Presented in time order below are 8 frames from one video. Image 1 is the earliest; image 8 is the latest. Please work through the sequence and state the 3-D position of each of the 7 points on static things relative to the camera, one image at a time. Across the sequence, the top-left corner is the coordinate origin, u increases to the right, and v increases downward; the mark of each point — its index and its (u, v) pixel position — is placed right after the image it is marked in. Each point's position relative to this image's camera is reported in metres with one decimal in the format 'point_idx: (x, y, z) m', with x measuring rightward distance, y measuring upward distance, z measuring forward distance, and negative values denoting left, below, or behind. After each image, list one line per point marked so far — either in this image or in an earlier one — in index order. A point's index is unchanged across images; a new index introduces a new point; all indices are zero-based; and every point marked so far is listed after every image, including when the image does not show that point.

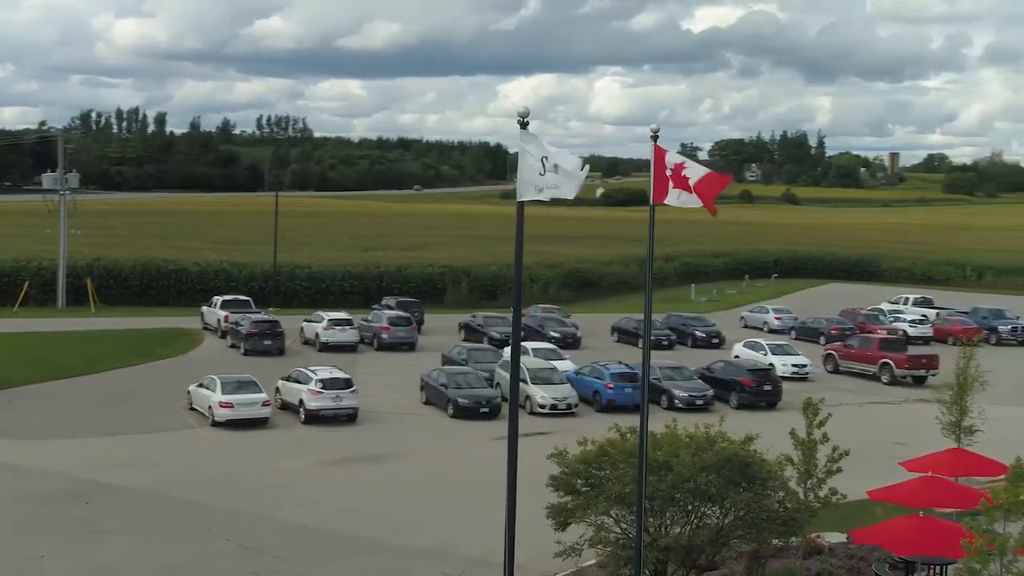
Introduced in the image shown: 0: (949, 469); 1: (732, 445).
0: (+5.1, -2.1, +17.0) m
1: (+2.1, -1.5, +14.0) m
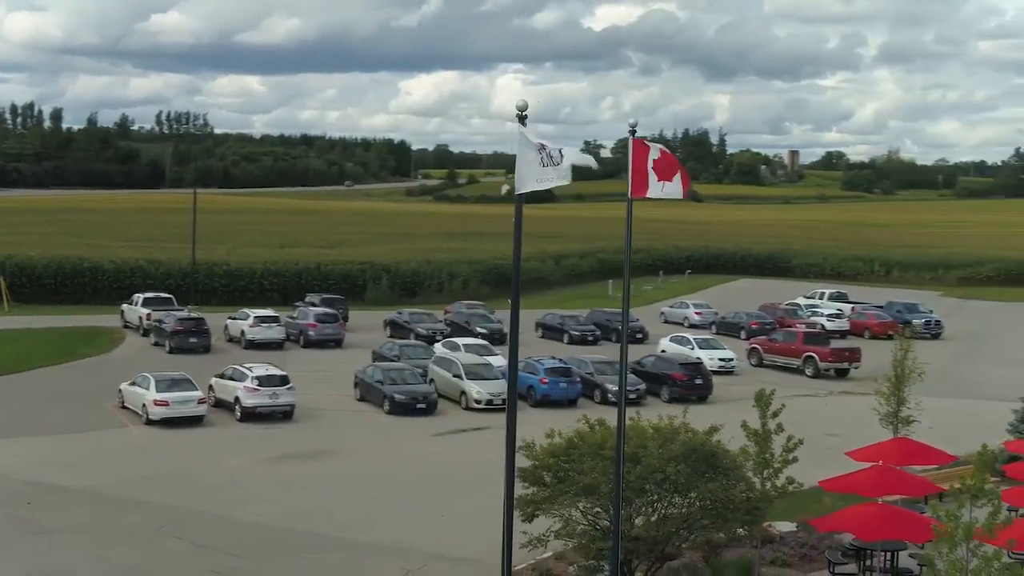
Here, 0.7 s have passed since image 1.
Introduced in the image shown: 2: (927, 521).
0: (+4.6, -2.0, +17.4) m
1: (+1.8, -1.4, +14.2) m
2: (+4.1, -2.3, +14.1) m
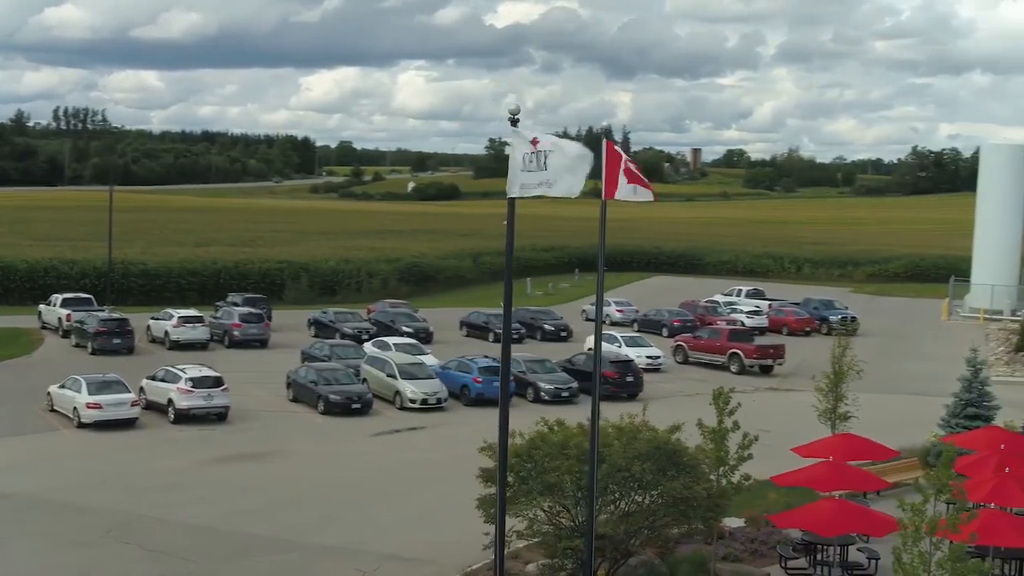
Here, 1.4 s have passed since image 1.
0: (+4.0, -2.0, +17.7) m
1: (+1.4, -1.4, +14.3) m
2: (+3.7, -2.3, +14.5) m
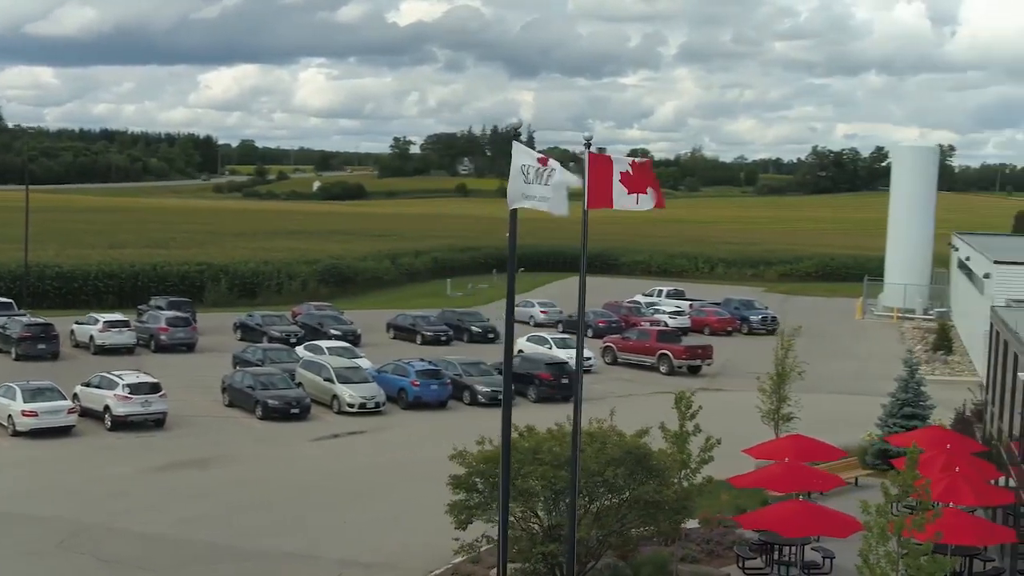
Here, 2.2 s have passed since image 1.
0: (+3.5, -2.0, +18.1) m
1: (+1.1, -1.5, +14.5) m
2: (+3.4, -2.3, +14.8) m
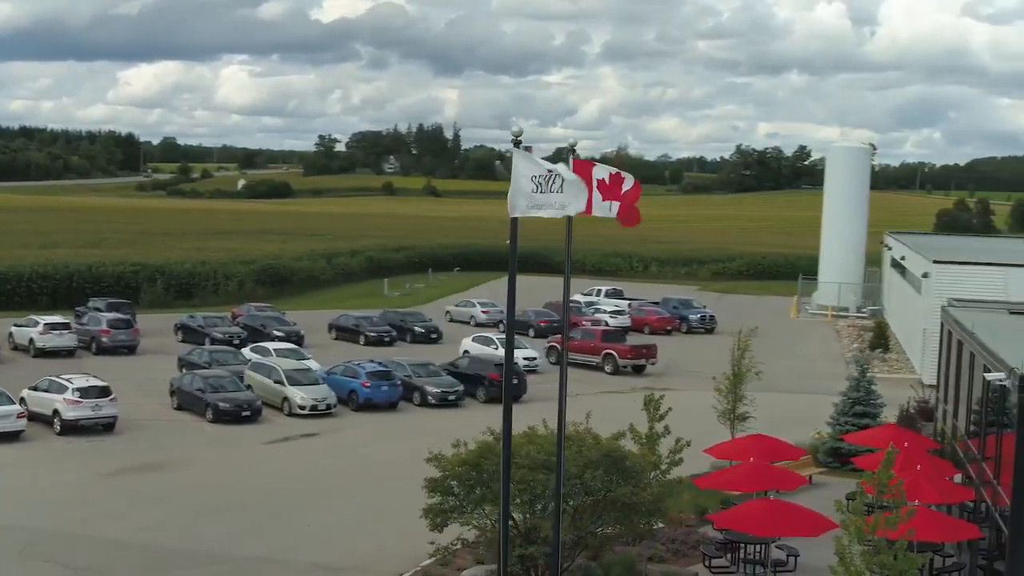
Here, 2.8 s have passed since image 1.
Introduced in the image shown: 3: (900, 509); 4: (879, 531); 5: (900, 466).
0: (+3.1, -2.1, +18.4) m
1: (+0.9, -1.5, +14.7) m
2: (+3.2, -2.4, +15.1) m
3: (+3.4, -1.9, +12.8) m
4: (+3.3, -2.1, +12.9) m
5: (+4.7, -2.1, +17.5) m
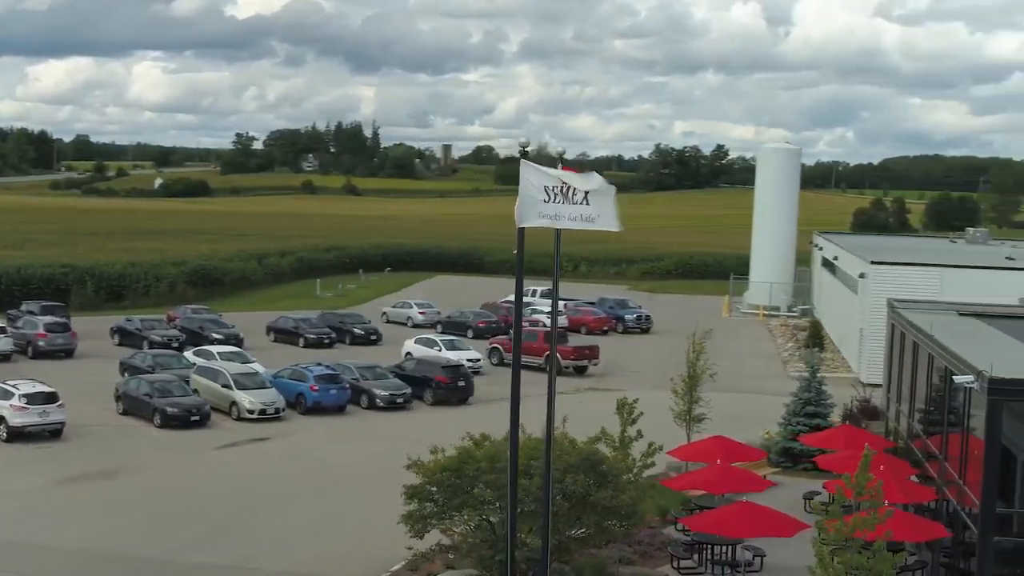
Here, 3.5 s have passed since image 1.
0: (+2.6, -2.1, +18.6) m
1: (+0.7, -1.6, +14.8) m
2: (+2.9, -2.4, +15.3) m
3: (+3.3, -2.0, +13.1) m
4: (+3.1, -2.2, +13.1) m
5: (+4.3, -2.2, +17.8) m
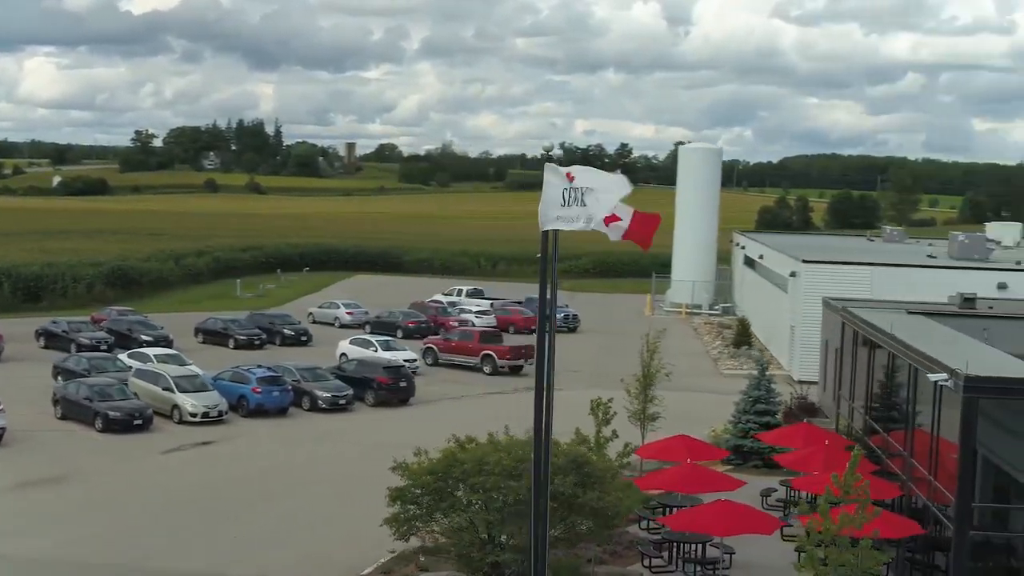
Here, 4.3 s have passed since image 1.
0: (+2.2, -2.1, +18.8) m
1: (+0.5, -1.6, +14.9) m
2: (+2.7, -2.4, +15.5) m
3: (+3.2, -2.0, +13.3) m
4: (+3.0, -2.2, +13.4) m
5: (+3.9, -2.2, +18.1) m
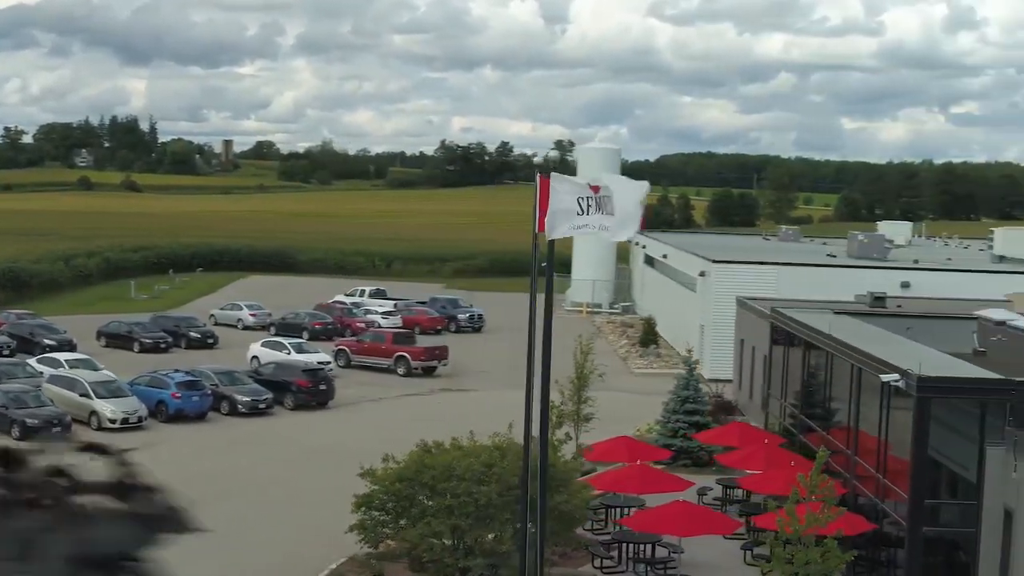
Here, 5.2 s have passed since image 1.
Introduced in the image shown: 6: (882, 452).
0: (+1.5, -2.2, +19.0) m
1: (+0.1, -1.7, +14.9) m
2: (+2.3, -2.5, +15.8) m
3: (+2.9, -2.0, +13.6) m
4: (+2.8, -2.2, +13.7) m
5: (+3.2, -2.2, +18.5) m
6: (+4.1, -1.8, +16.2) m
